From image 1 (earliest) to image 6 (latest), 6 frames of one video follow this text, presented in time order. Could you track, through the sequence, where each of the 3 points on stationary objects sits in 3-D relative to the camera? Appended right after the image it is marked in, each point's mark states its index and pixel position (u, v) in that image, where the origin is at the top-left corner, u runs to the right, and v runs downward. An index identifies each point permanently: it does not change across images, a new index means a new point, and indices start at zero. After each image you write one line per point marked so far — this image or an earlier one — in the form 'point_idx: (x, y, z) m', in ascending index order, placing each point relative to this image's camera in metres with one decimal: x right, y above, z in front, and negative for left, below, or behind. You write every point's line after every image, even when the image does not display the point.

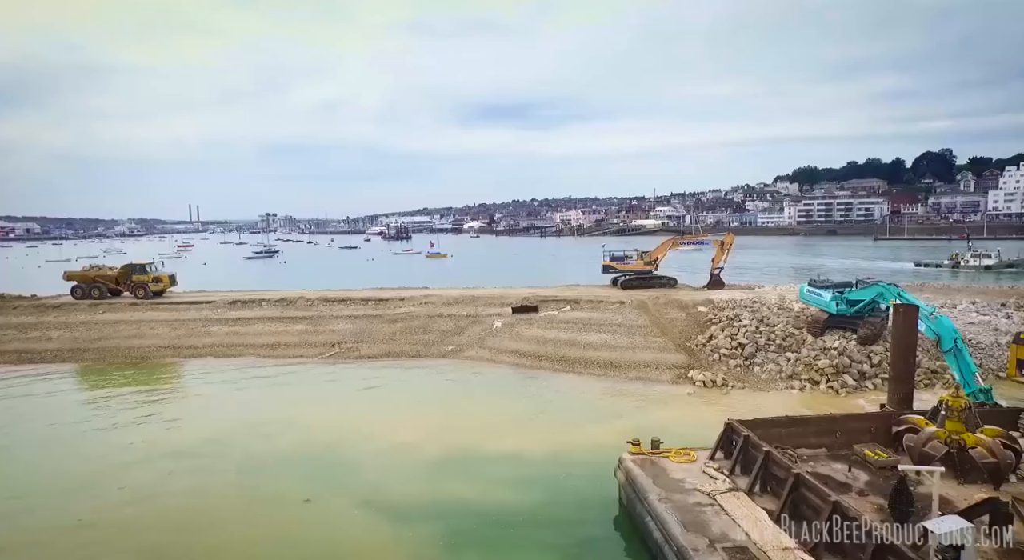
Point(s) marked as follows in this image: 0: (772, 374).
0: (+6.9, -2.5, +15.7) m
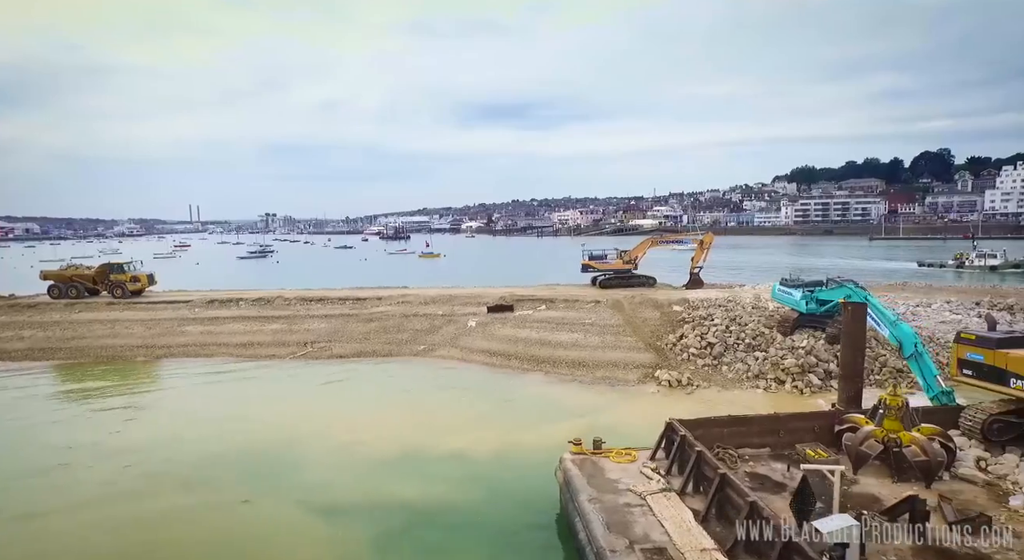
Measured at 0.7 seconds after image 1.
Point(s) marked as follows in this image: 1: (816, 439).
0: (+6.0, -2.5, +15.6) m
1: (+4.8, -2.5, +9.3) m
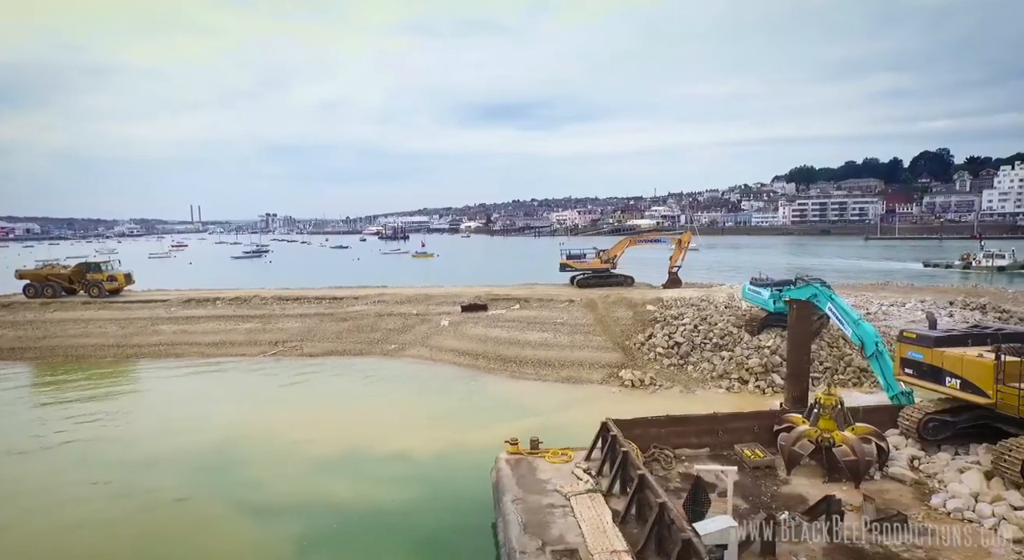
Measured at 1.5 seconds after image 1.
0: (+5.0, -2.5, +15.5) m
1: (+3.8, -2.5, +9.2) m
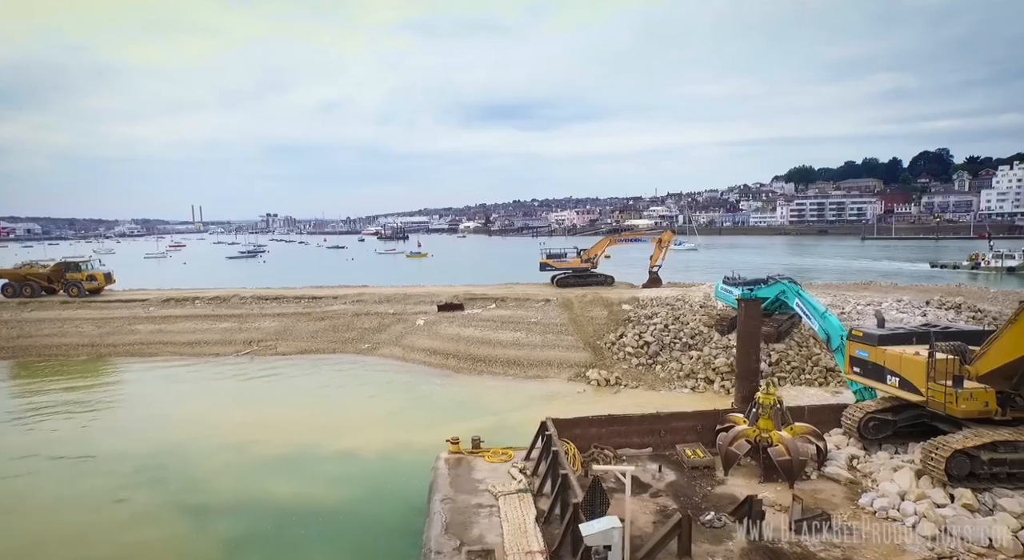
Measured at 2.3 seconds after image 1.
0: (+4.2, -2.4, +15.4) m
1: (+2.9, -2.5, +9.1) m
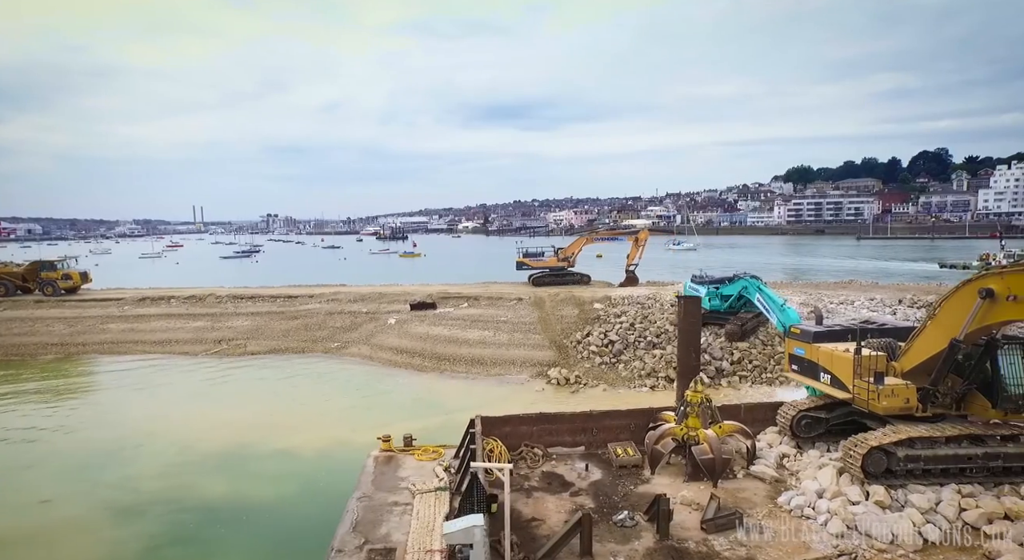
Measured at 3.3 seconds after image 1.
0: (+3.1, -2.4, +15.3) m
1: (+1.8, -2.4, +9.0) m
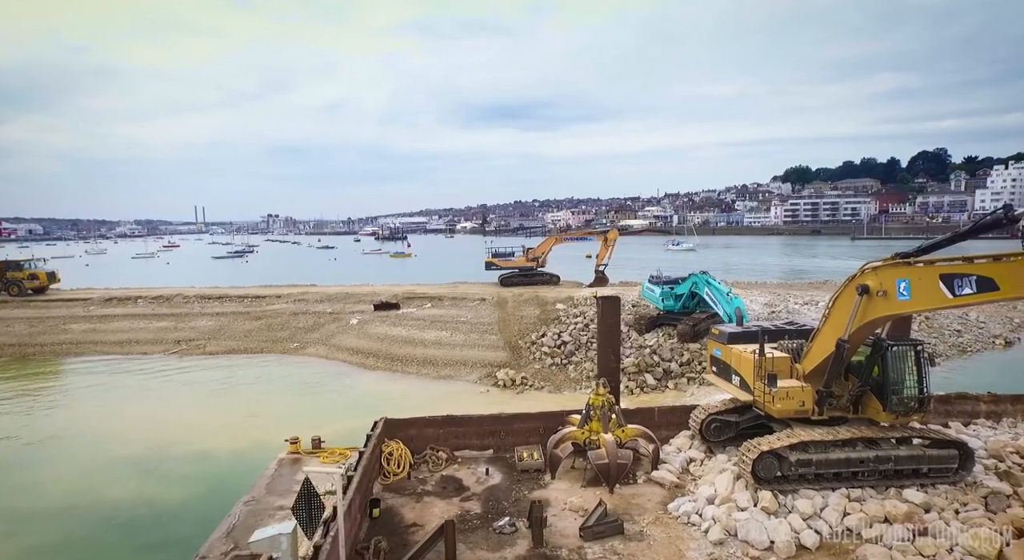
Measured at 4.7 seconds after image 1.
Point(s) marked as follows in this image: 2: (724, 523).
0: (+1.8, -2.4, +15.1) m
1: (+0.5, -2.4, +8.8) m
2: (+2.2, -2.6, +6.2) m
